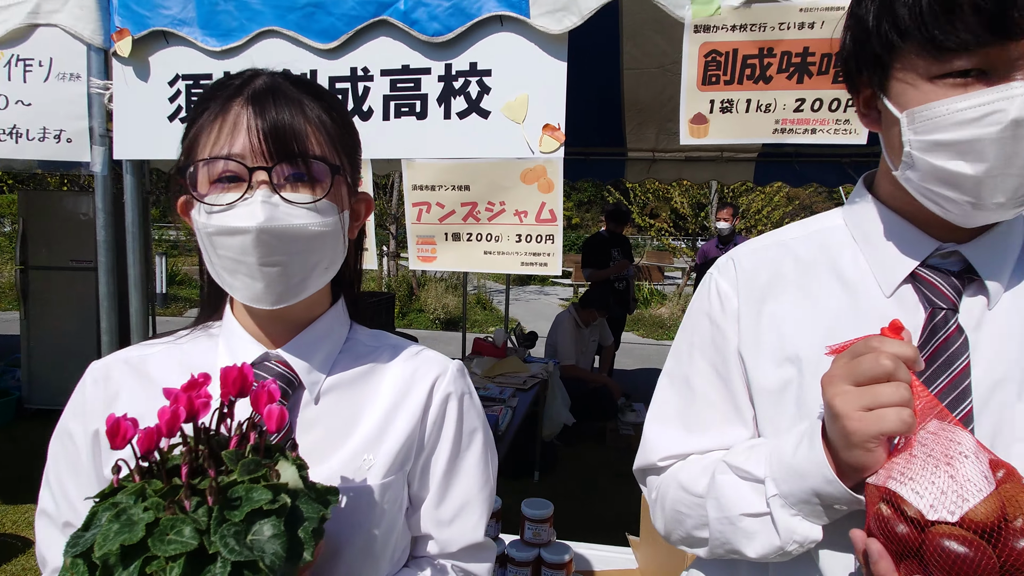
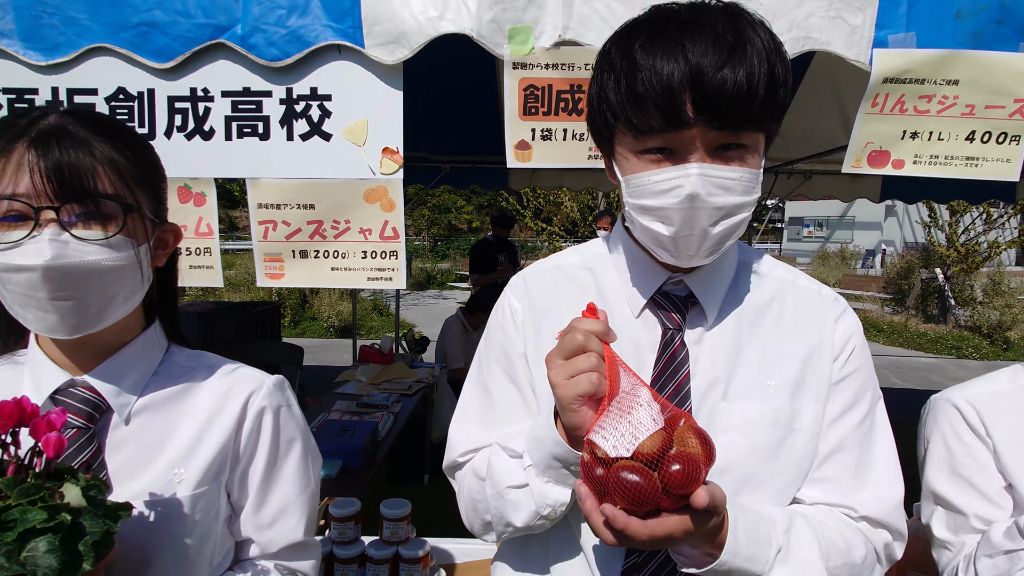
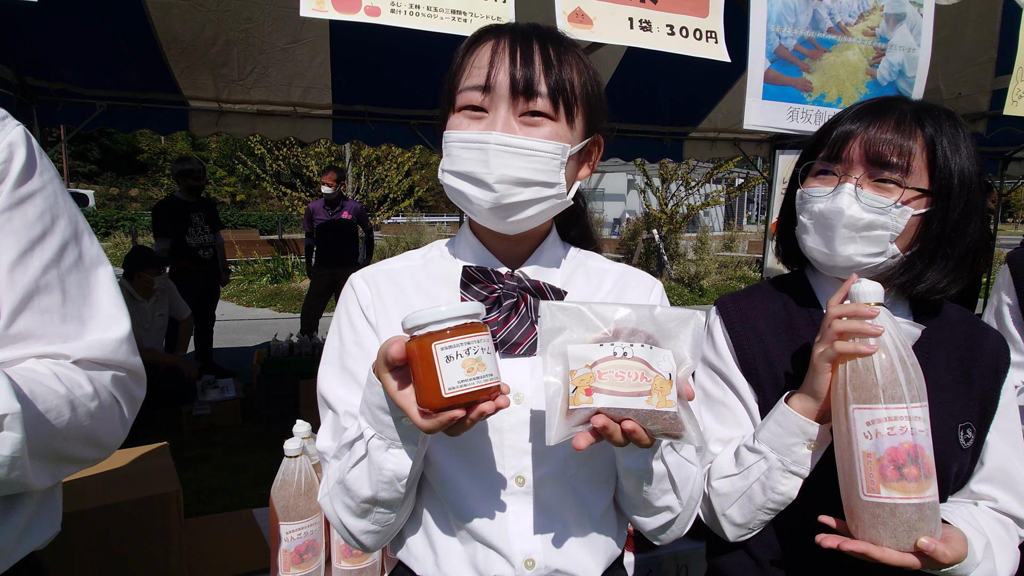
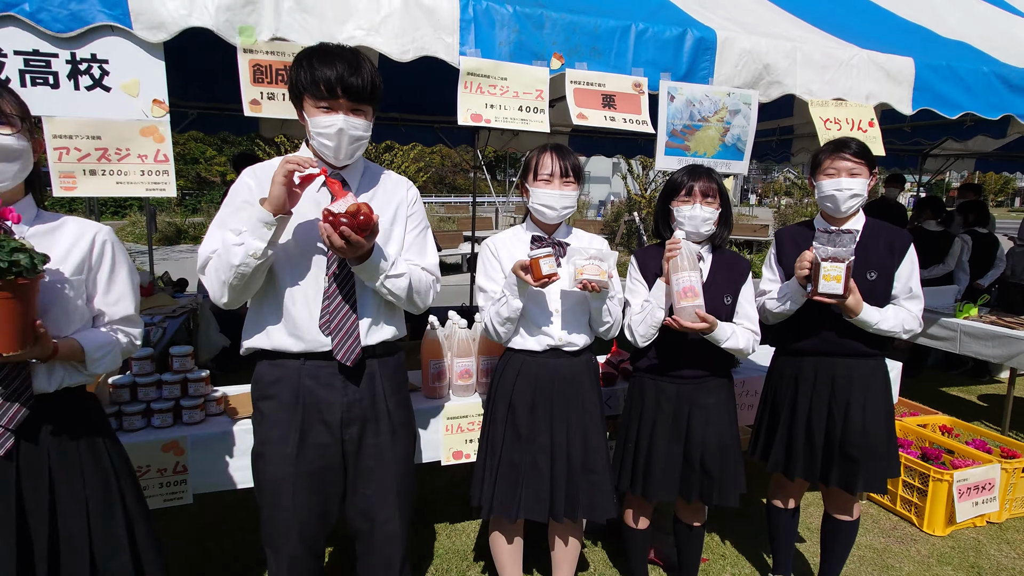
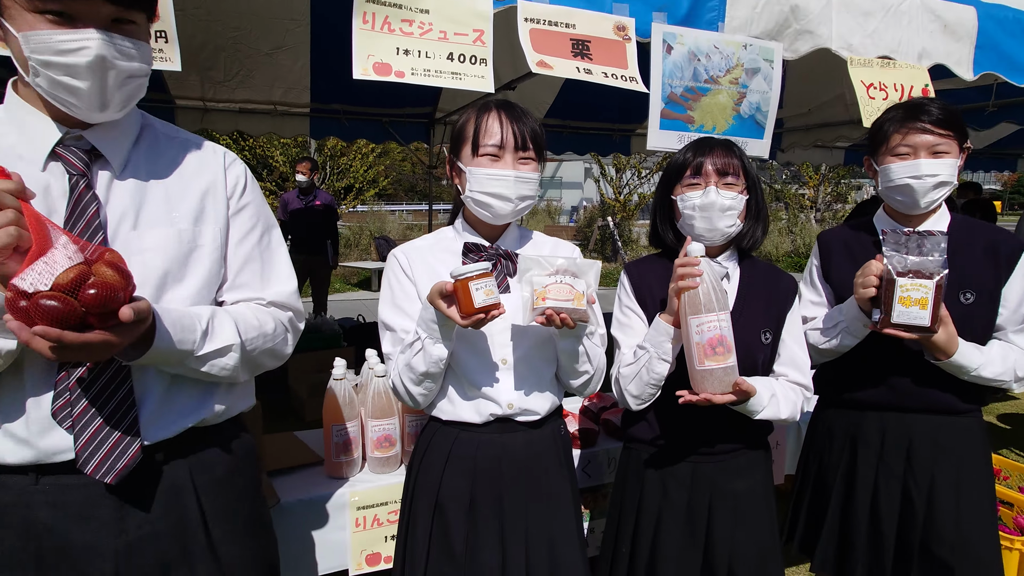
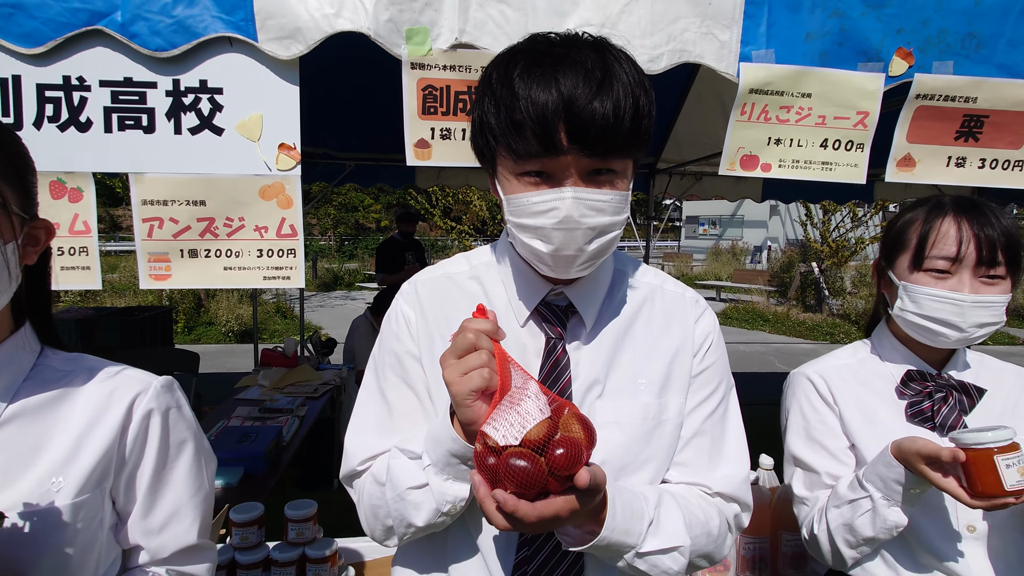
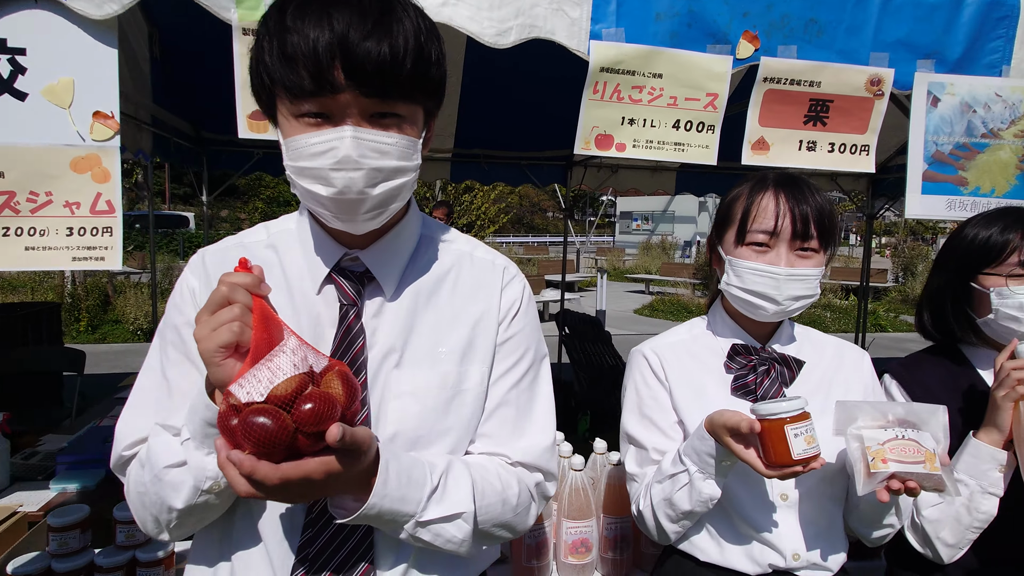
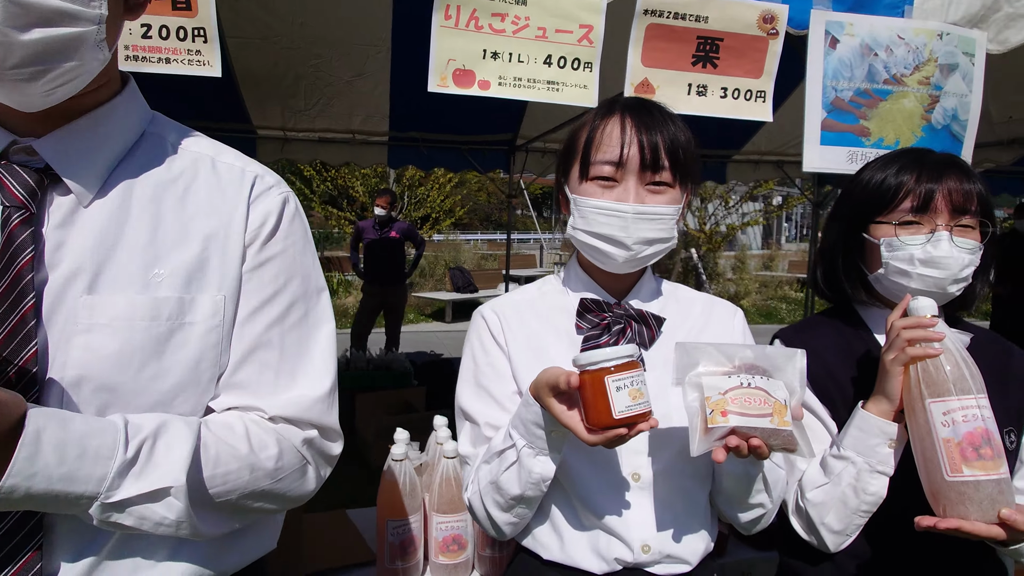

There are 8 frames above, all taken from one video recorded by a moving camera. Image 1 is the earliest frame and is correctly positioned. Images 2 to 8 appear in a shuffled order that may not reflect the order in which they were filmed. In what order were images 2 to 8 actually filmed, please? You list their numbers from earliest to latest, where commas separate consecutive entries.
2, 6, 7, 8, 3, 5, 4
